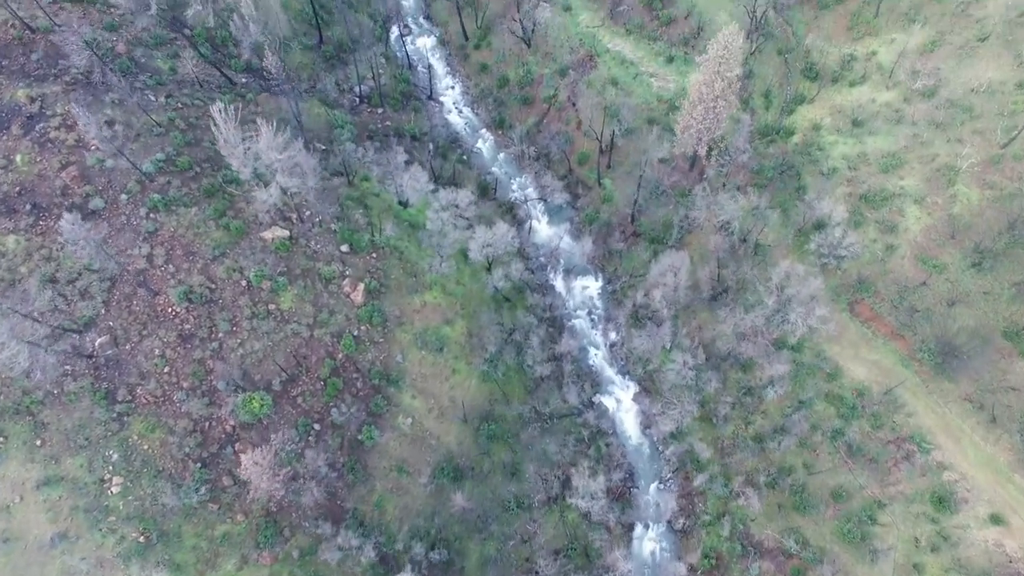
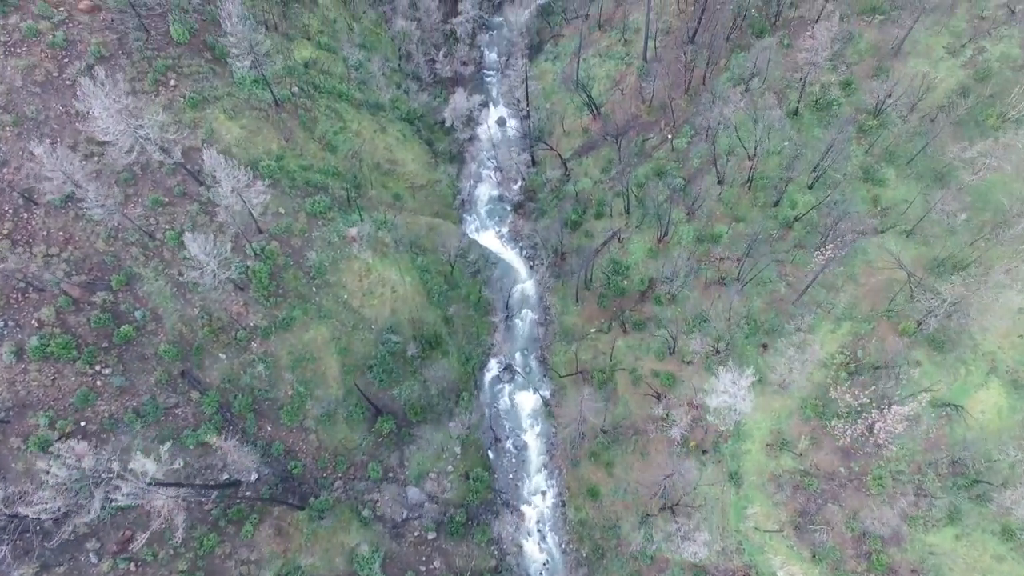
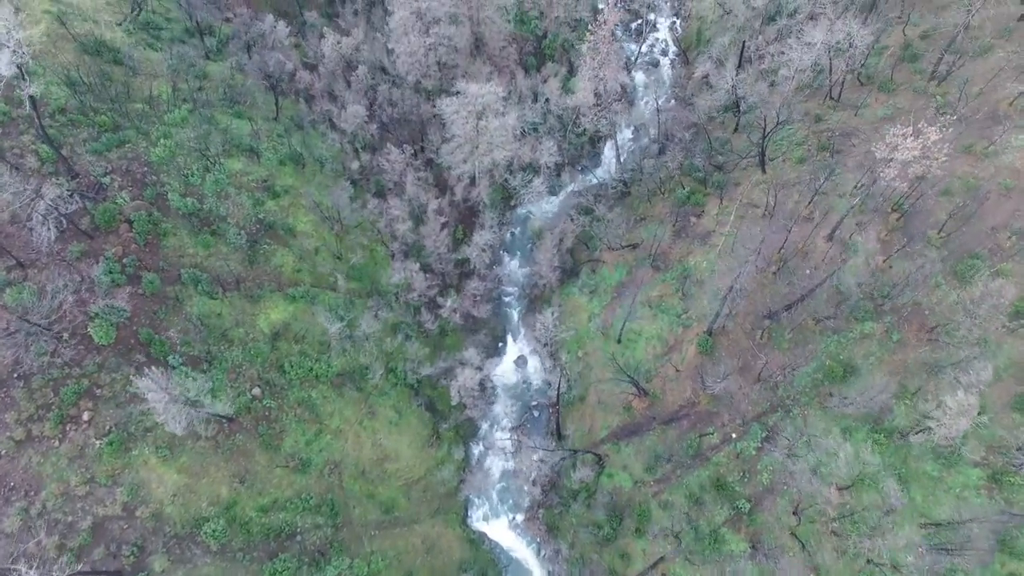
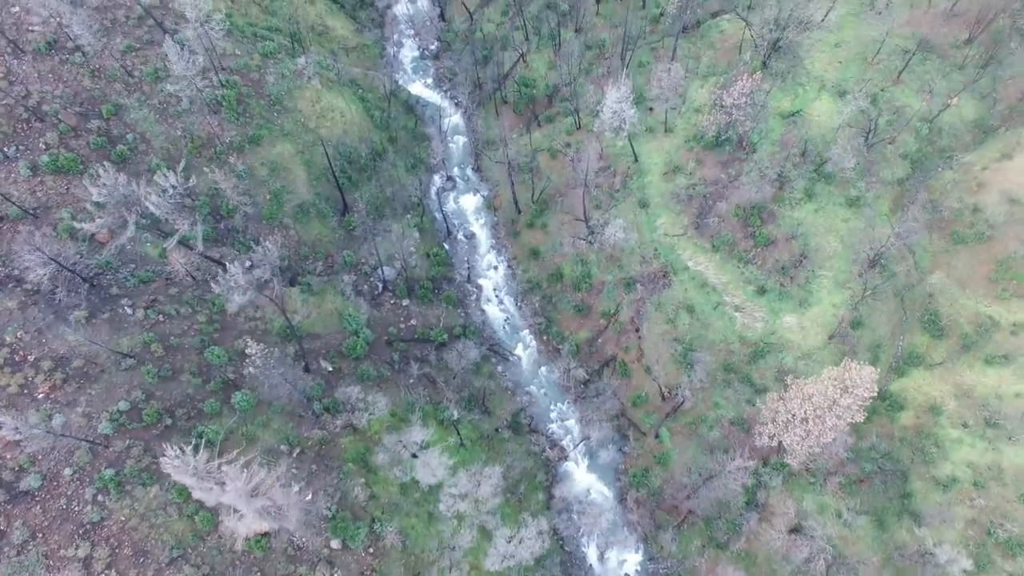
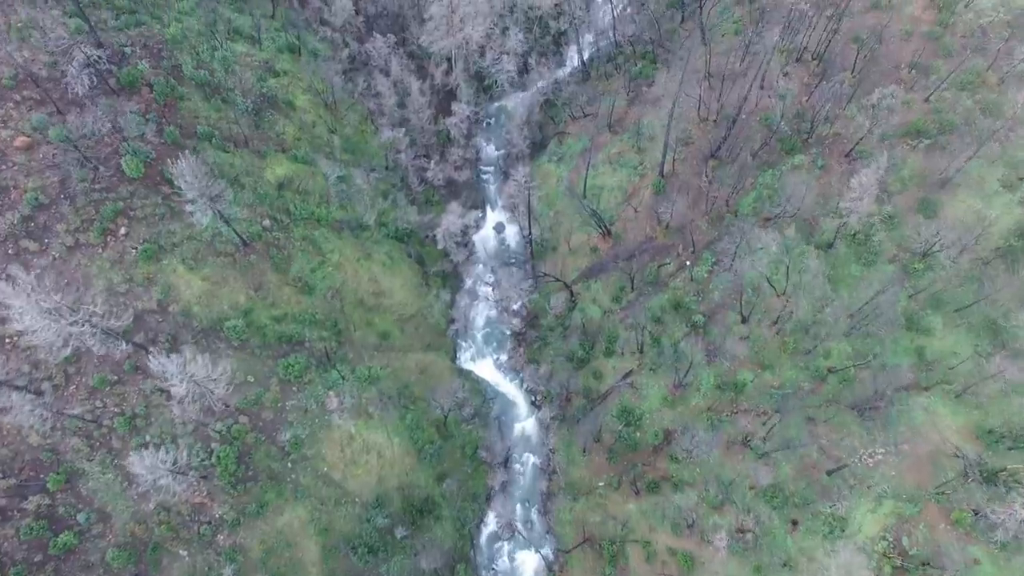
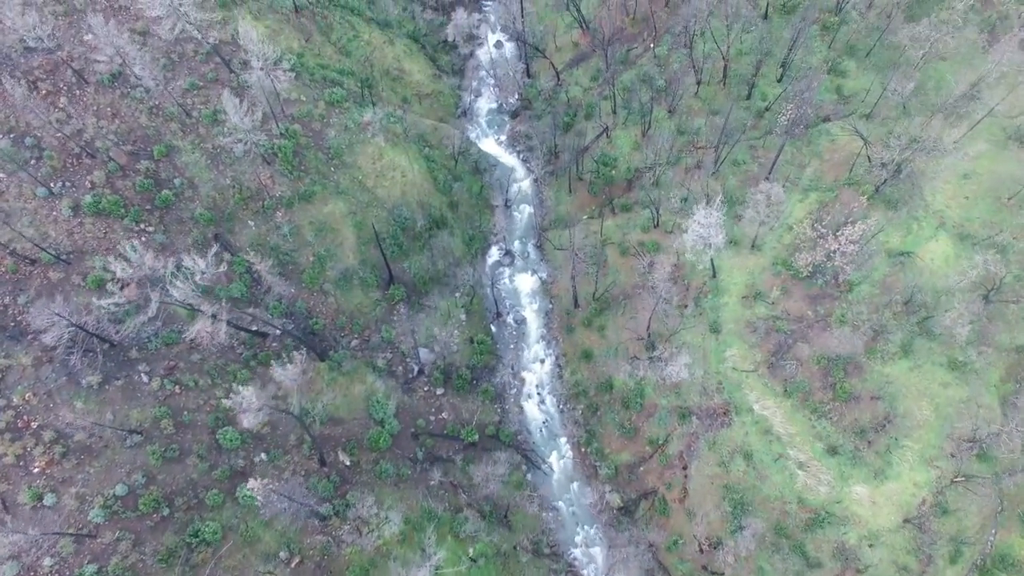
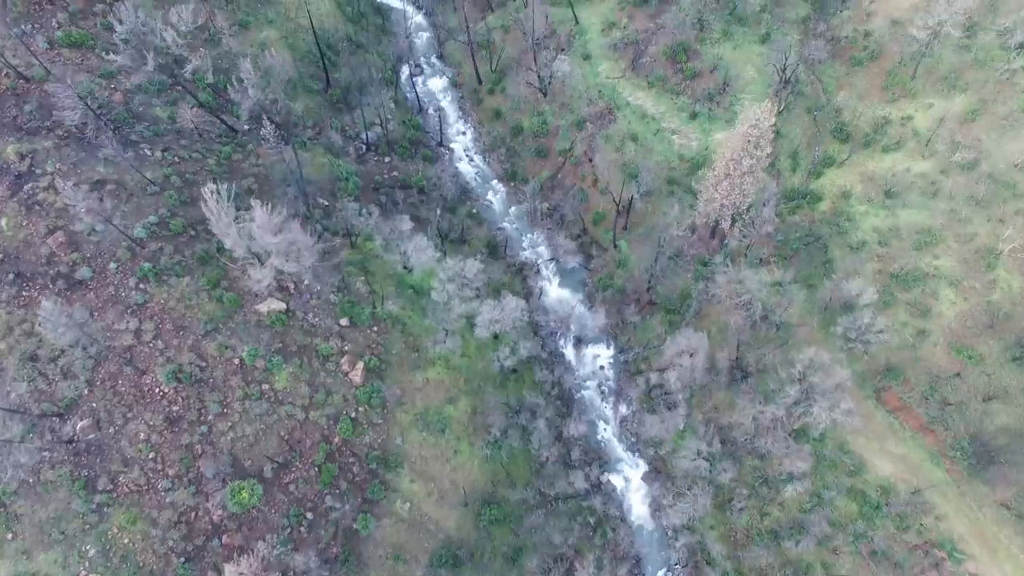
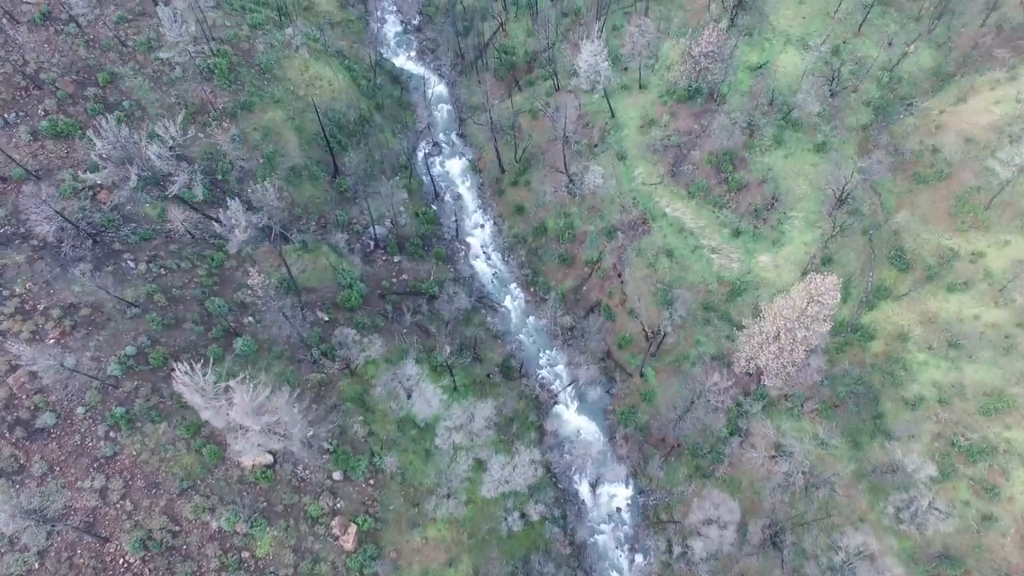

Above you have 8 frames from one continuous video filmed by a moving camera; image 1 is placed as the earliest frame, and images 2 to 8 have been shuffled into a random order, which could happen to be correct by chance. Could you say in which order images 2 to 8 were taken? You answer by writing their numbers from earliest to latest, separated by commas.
7, 8, 4, 6, 2, 5, 3
